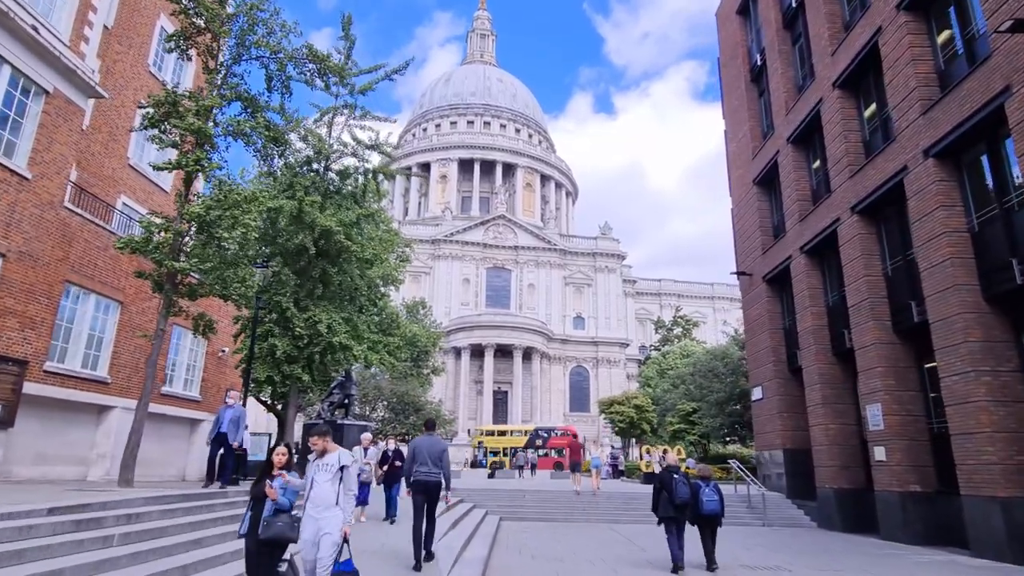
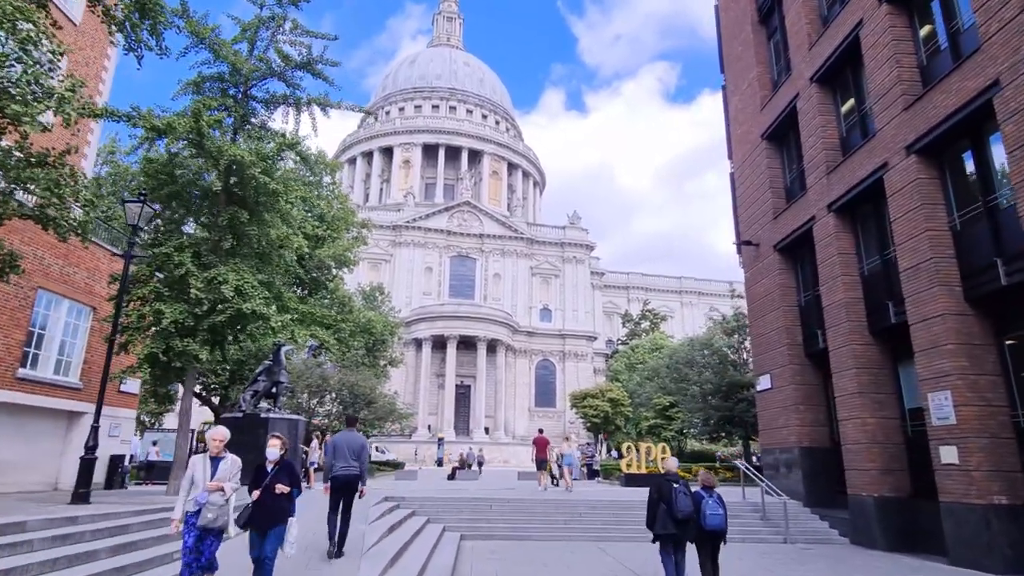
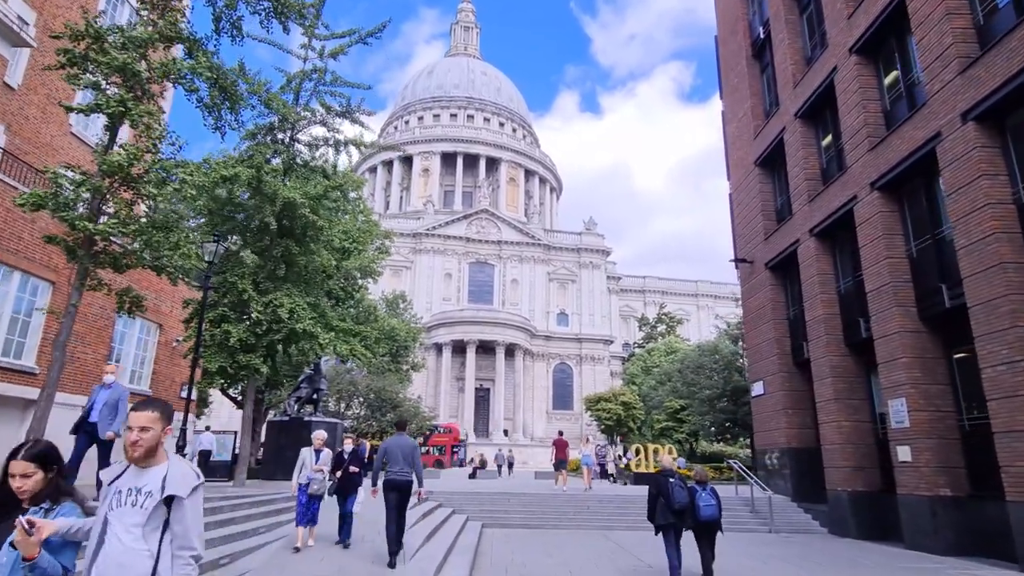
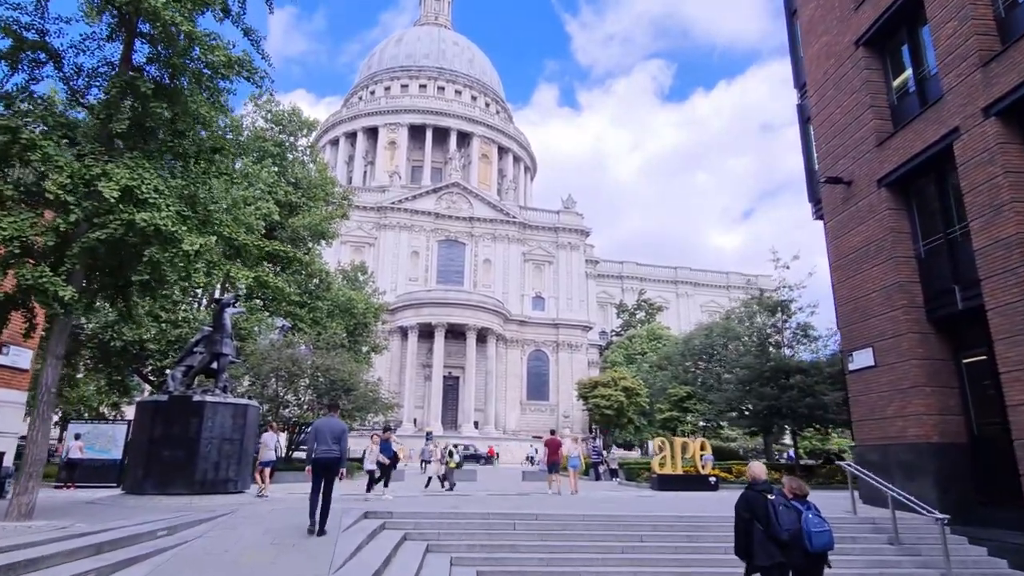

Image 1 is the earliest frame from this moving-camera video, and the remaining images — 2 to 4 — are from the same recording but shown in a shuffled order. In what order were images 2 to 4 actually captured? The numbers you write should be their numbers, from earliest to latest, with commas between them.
3, 2, 4
